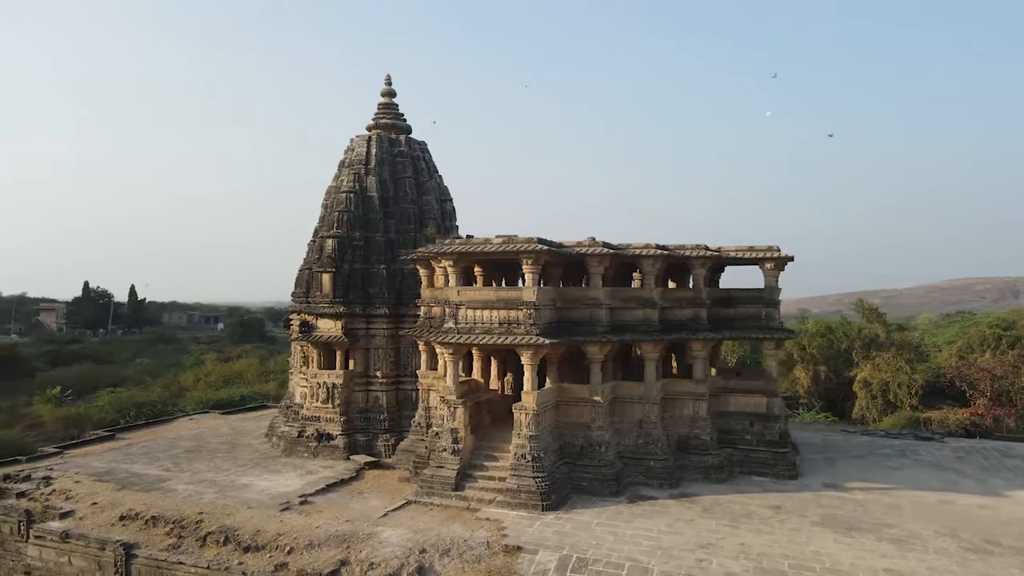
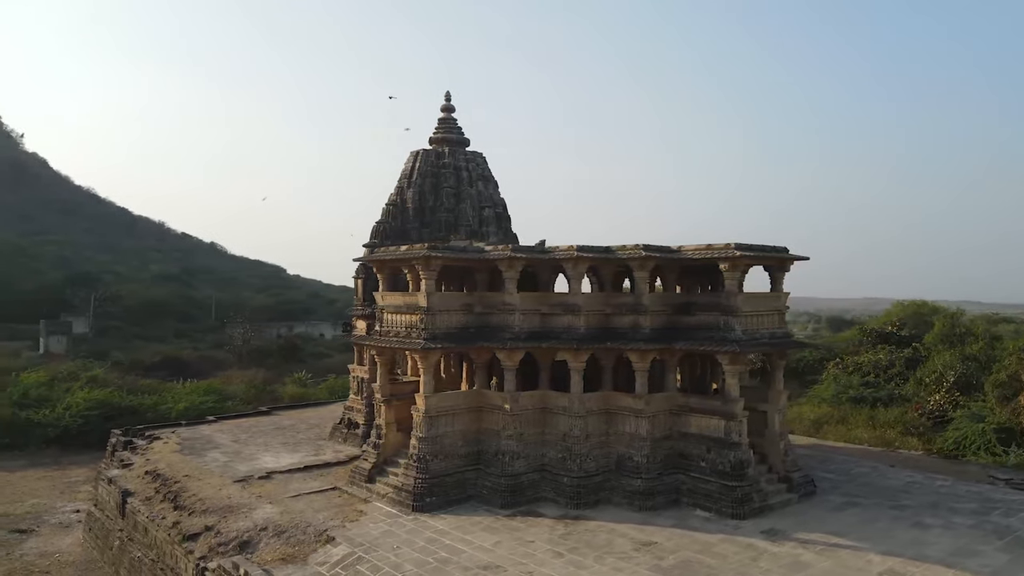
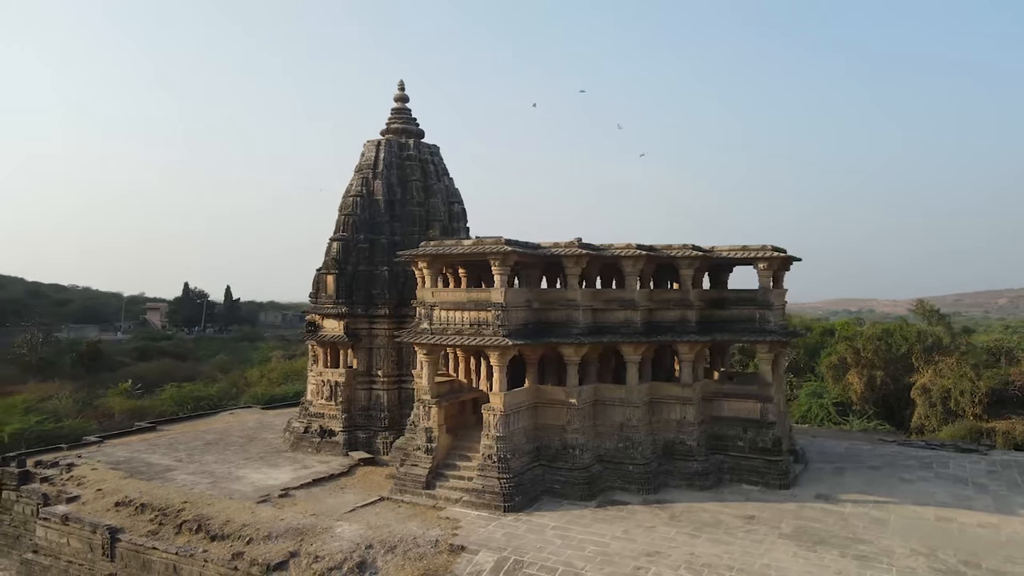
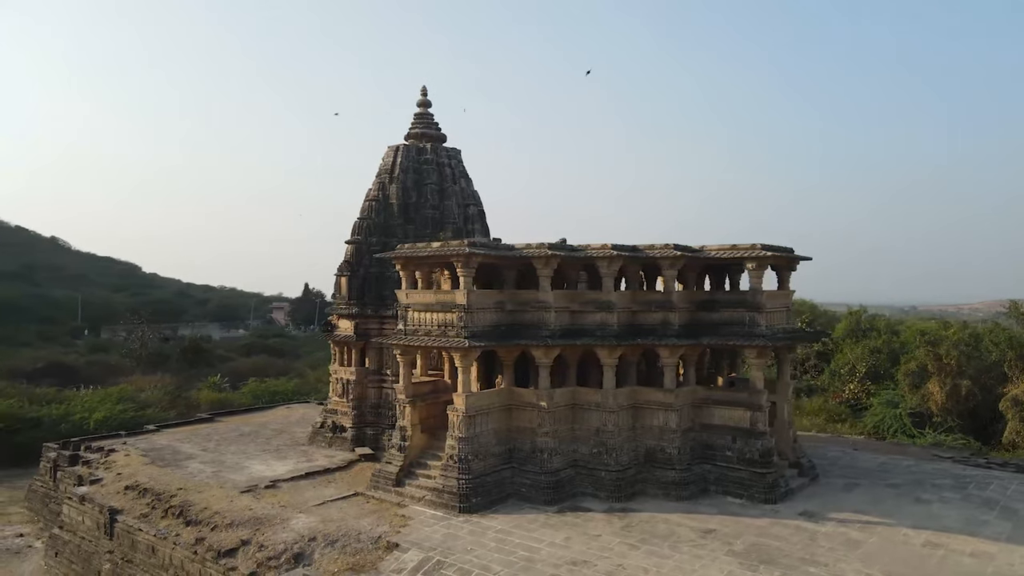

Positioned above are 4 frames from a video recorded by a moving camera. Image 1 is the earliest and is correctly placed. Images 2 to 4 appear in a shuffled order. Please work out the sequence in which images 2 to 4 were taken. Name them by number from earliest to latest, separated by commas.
3, 4, 2
